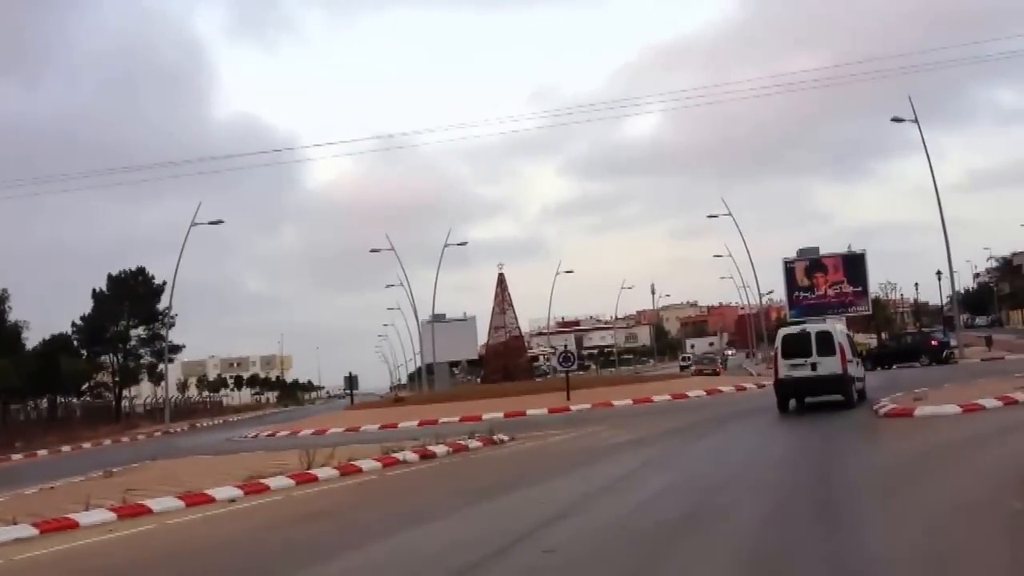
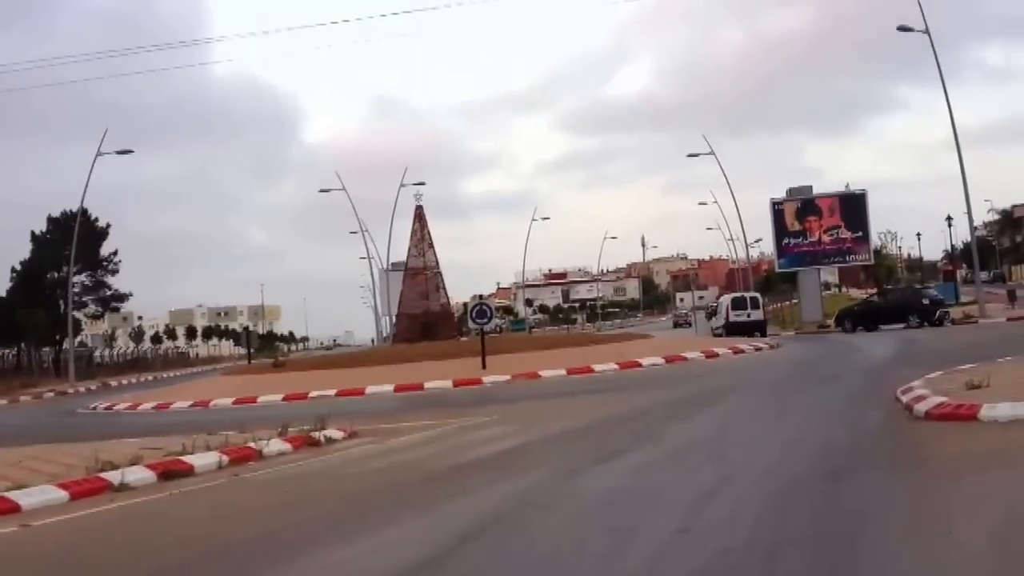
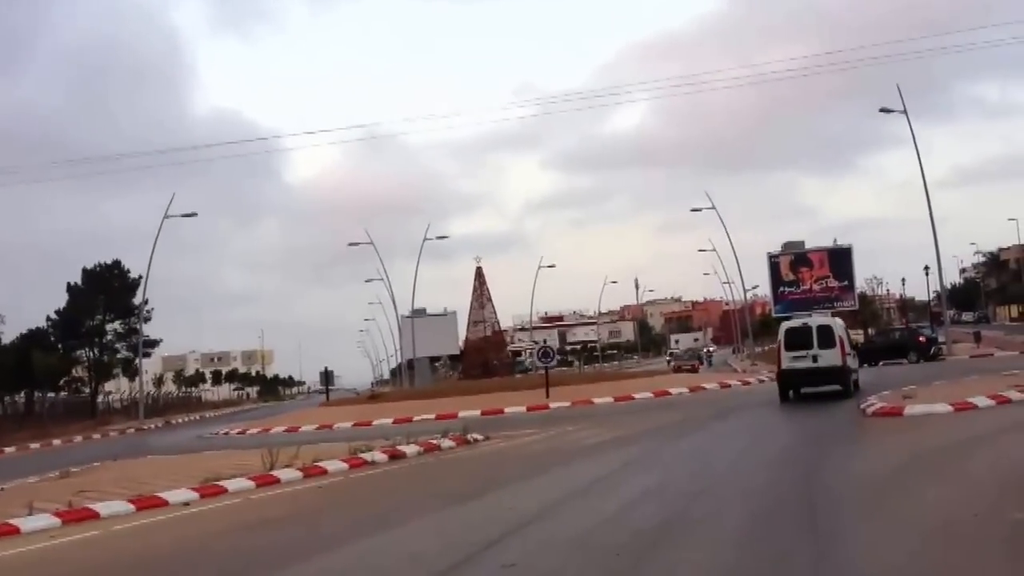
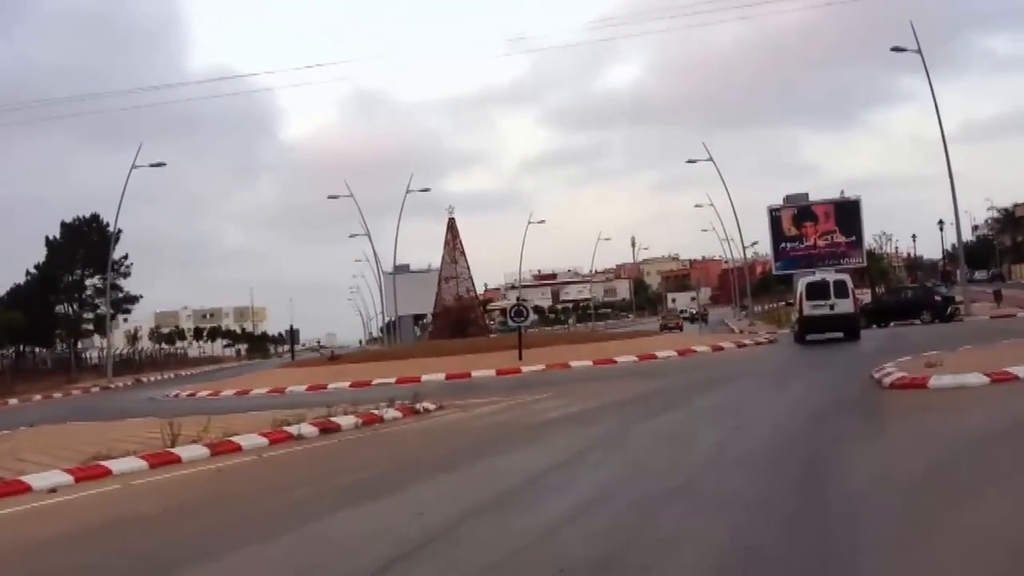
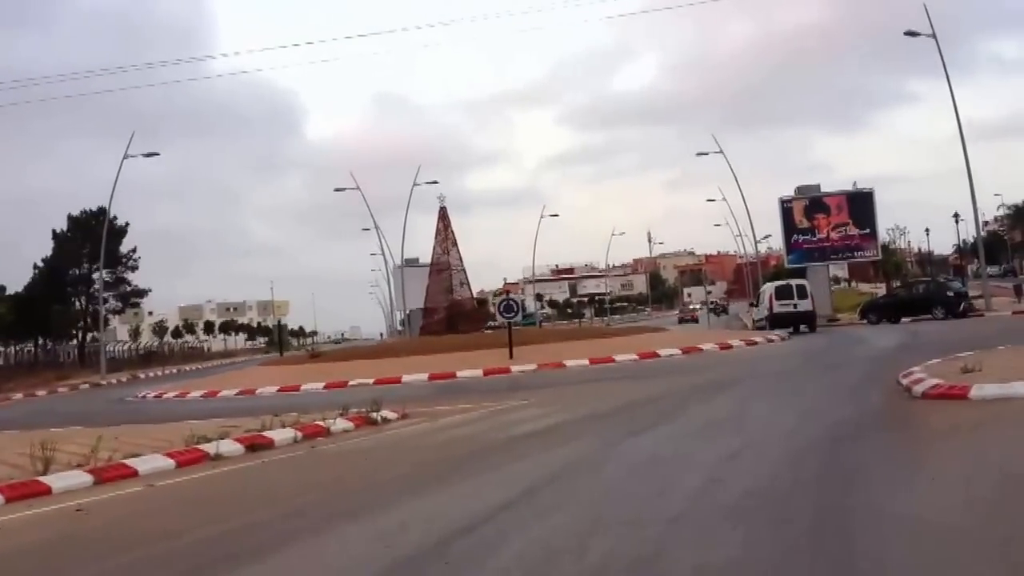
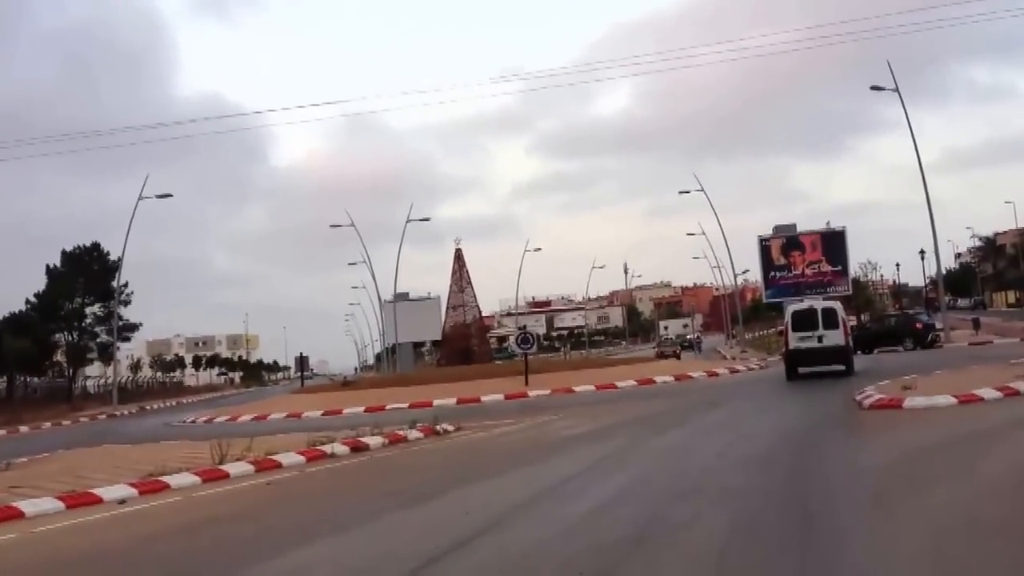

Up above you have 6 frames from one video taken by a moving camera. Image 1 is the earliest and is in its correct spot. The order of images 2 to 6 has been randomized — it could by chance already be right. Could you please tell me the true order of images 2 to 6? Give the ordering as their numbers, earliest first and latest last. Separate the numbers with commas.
3, 6, 4, 5, 2
